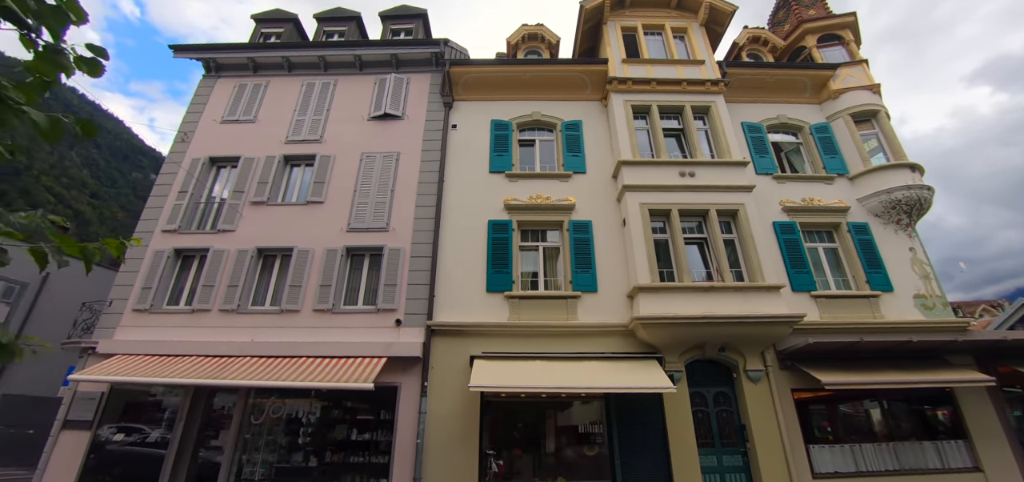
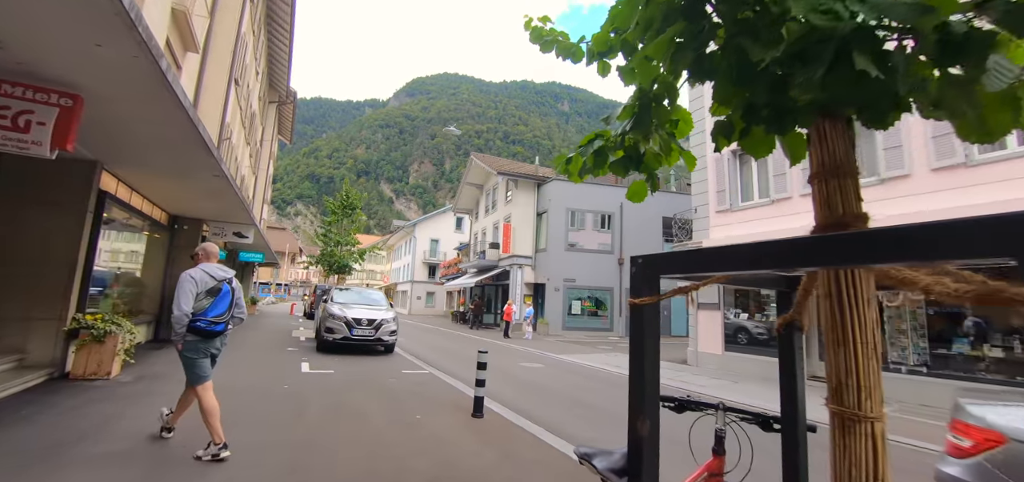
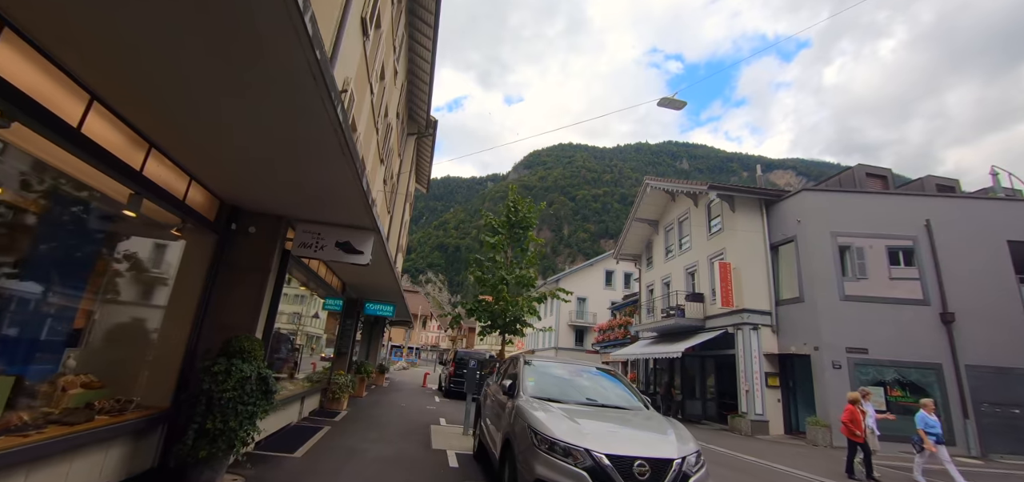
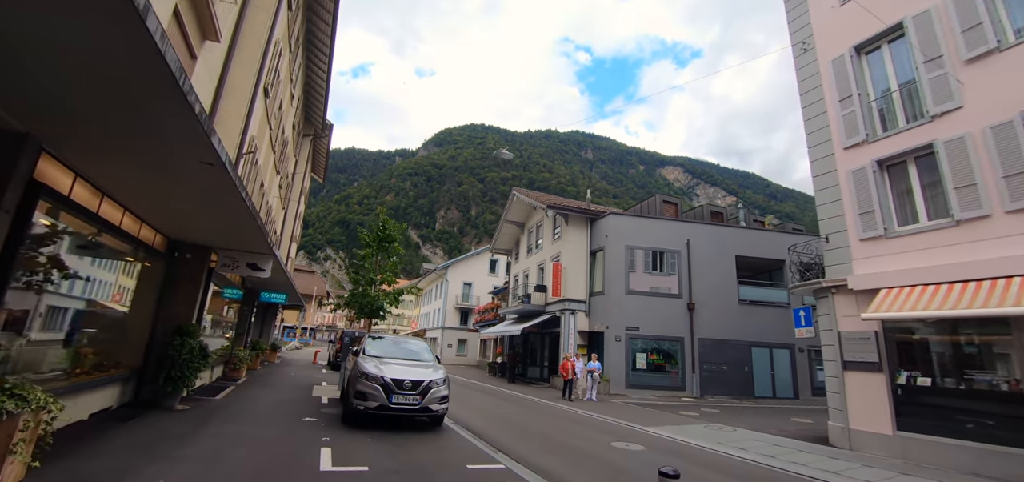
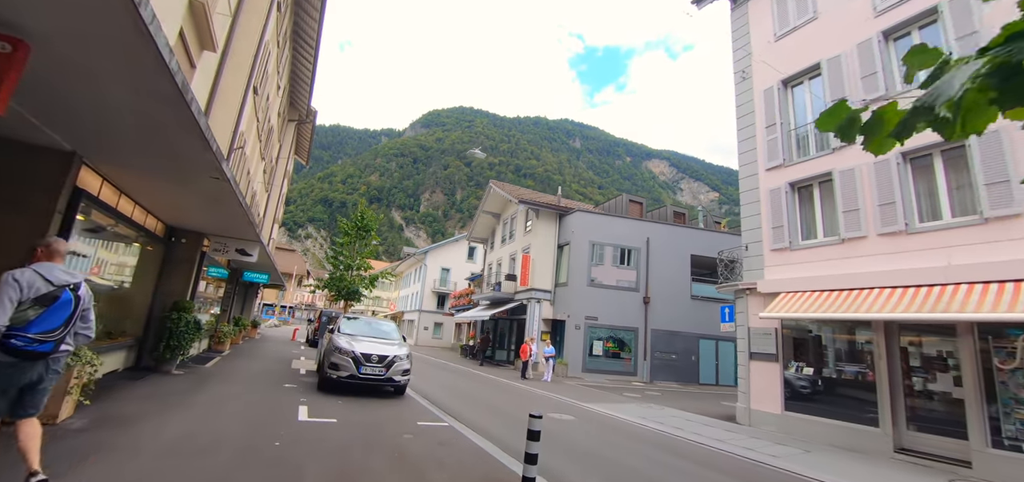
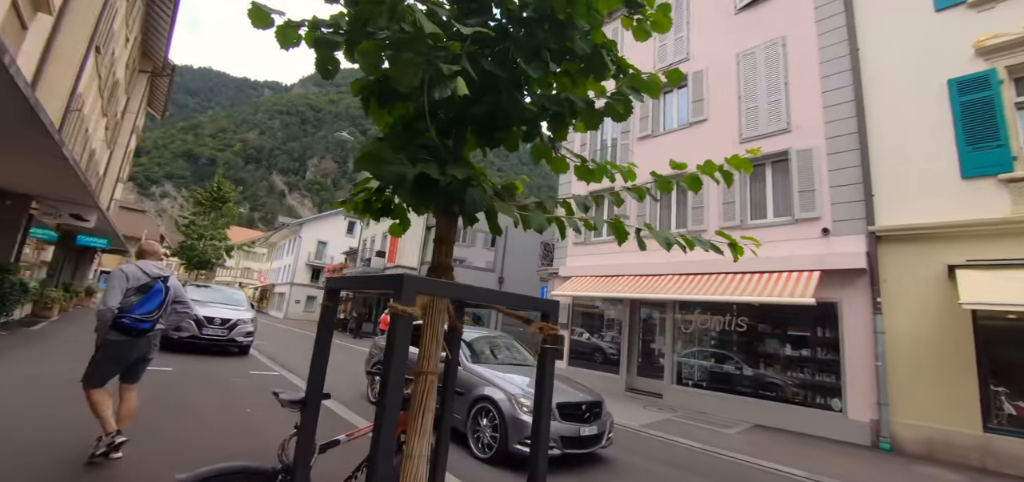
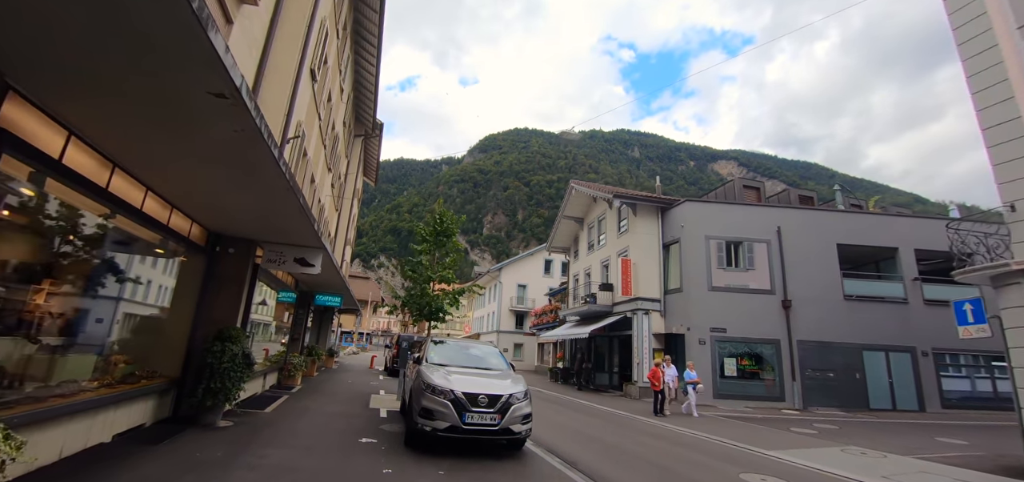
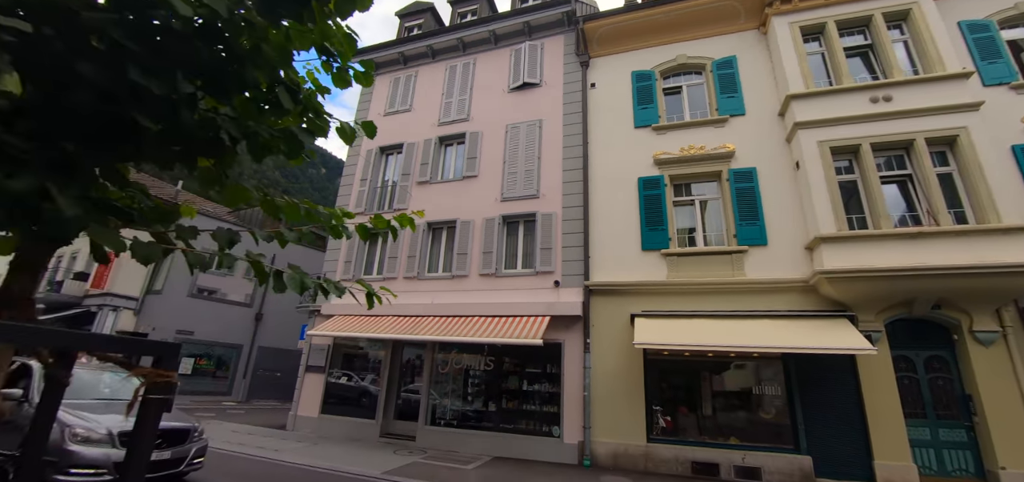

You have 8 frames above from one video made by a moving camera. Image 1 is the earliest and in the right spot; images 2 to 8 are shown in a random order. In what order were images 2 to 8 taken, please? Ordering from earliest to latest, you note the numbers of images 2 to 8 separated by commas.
8, 6, 2, 5, 4, 7, 3
